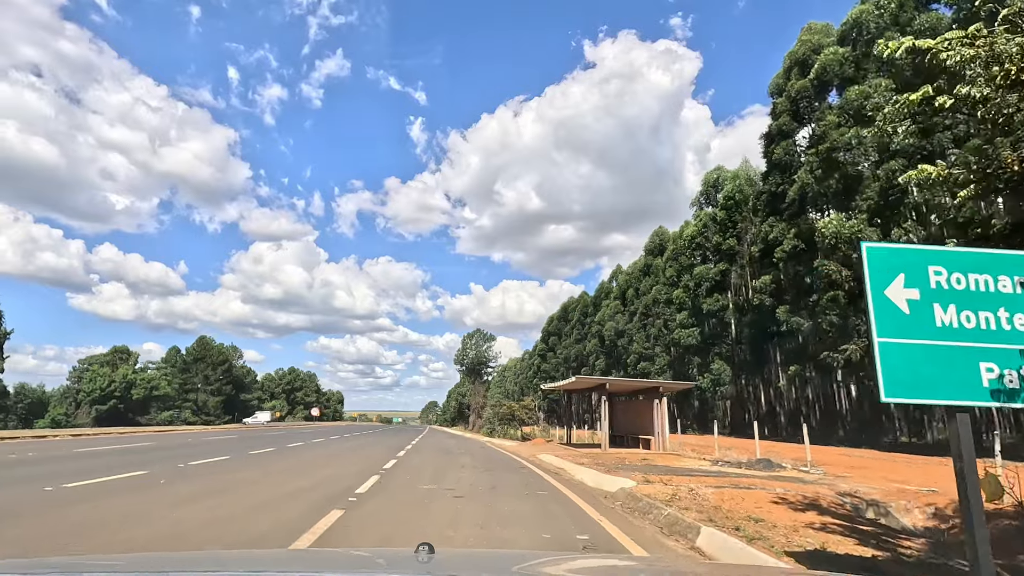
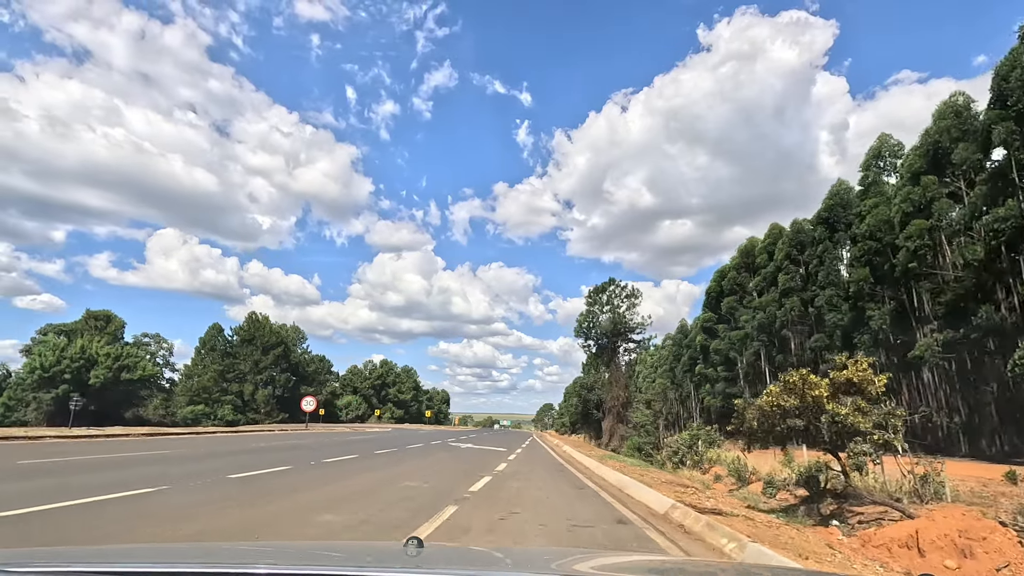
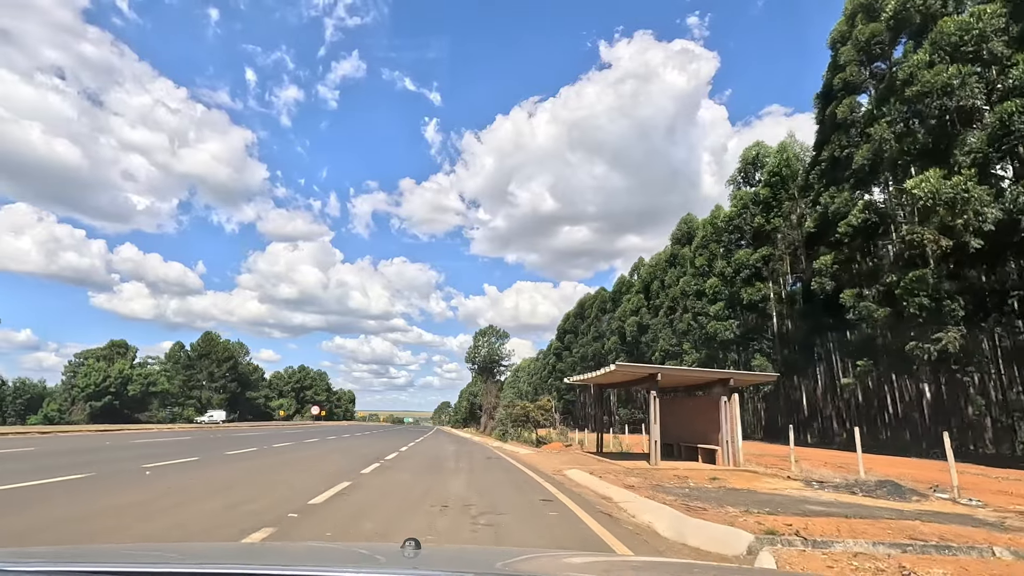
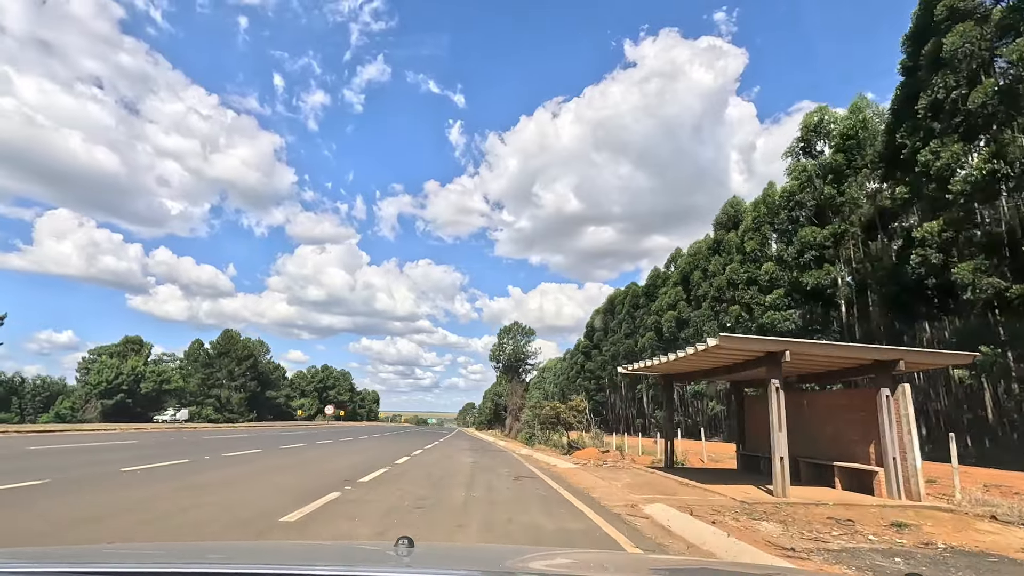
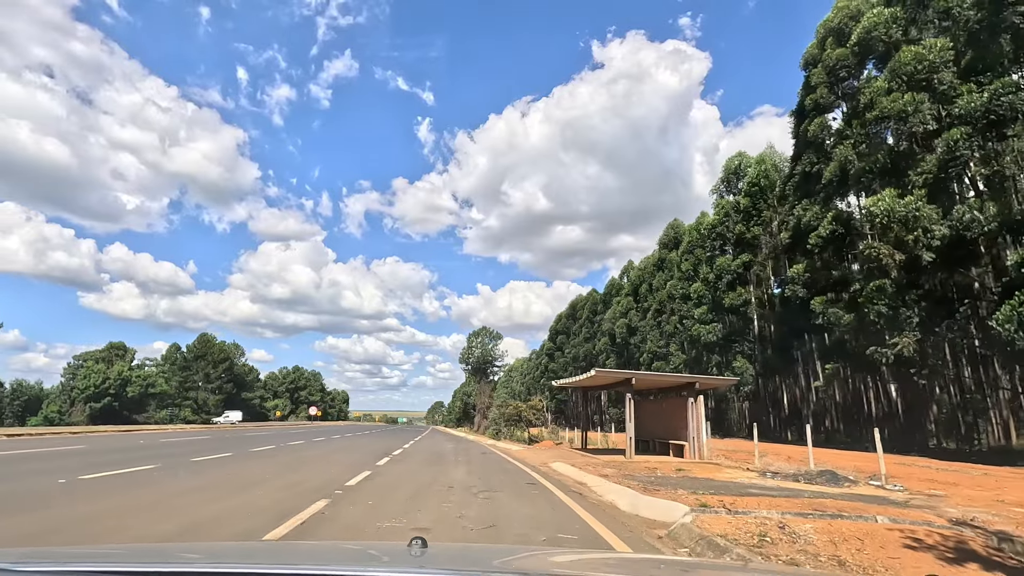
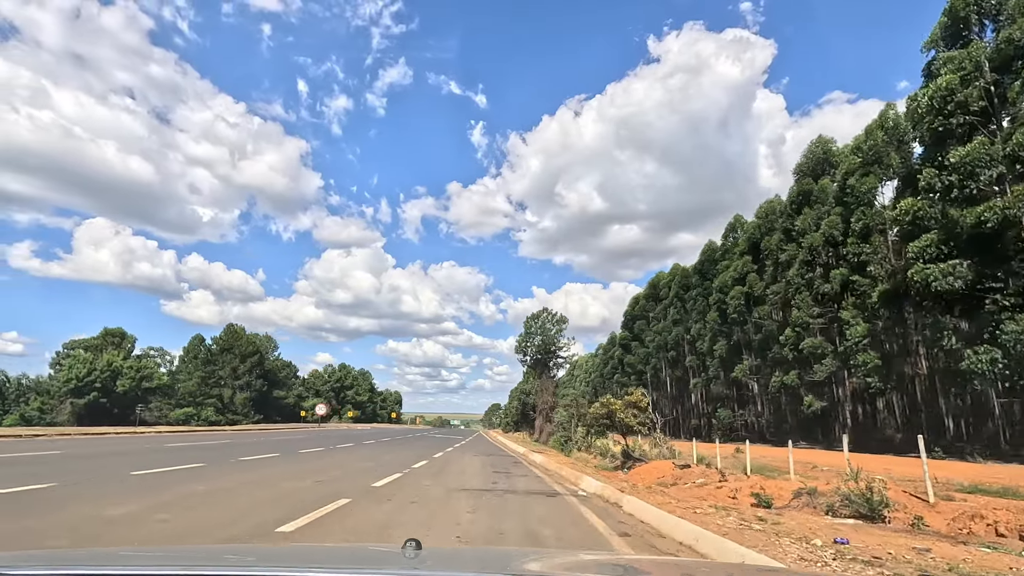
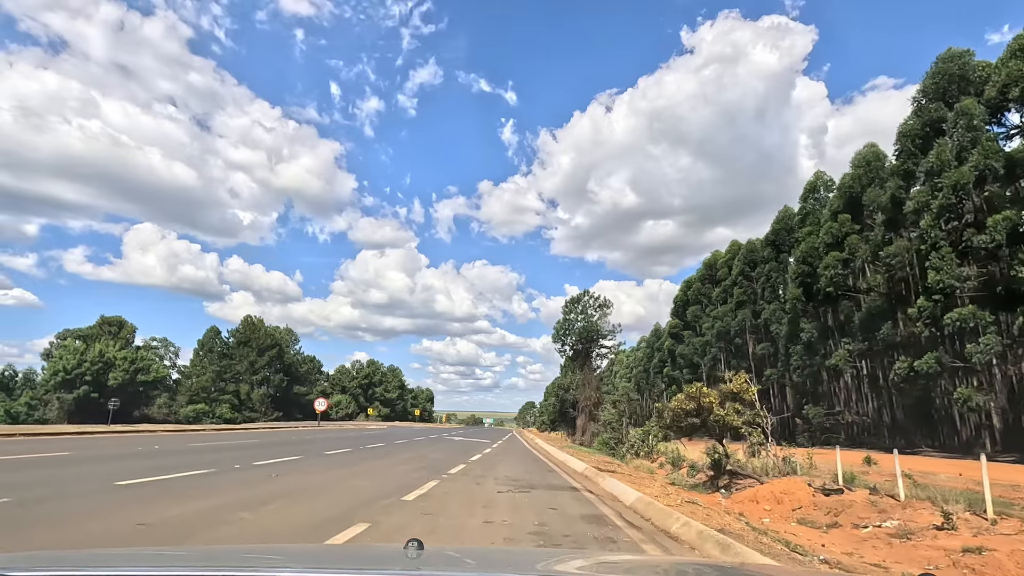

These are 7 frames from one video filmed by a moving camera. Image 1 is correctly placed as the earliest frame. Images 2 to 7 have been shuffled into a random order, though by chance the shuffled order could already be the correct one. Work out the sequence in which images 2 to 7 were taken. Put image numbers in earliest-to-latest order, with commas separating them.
5, 3, 4, 6, 7, 2
